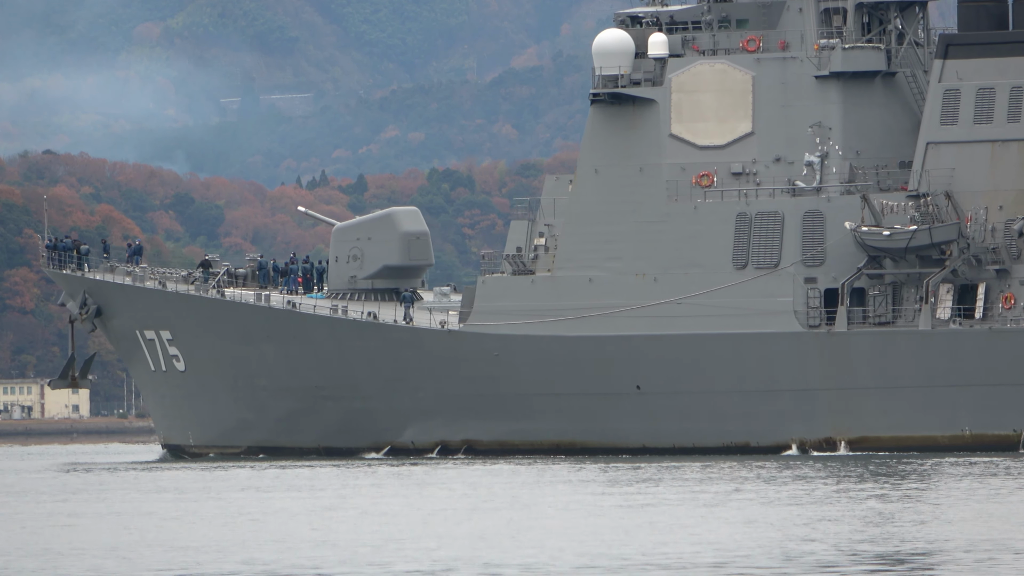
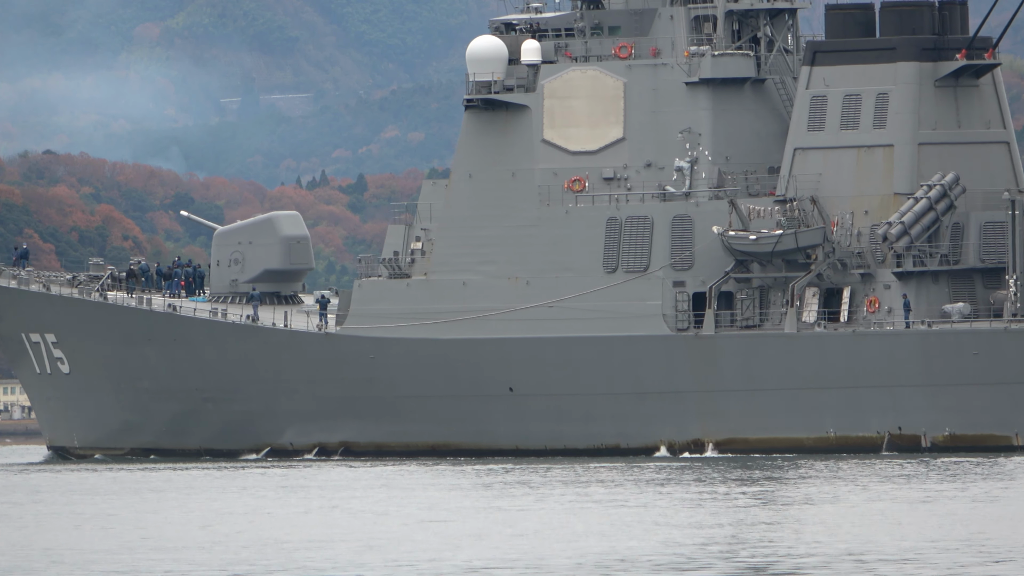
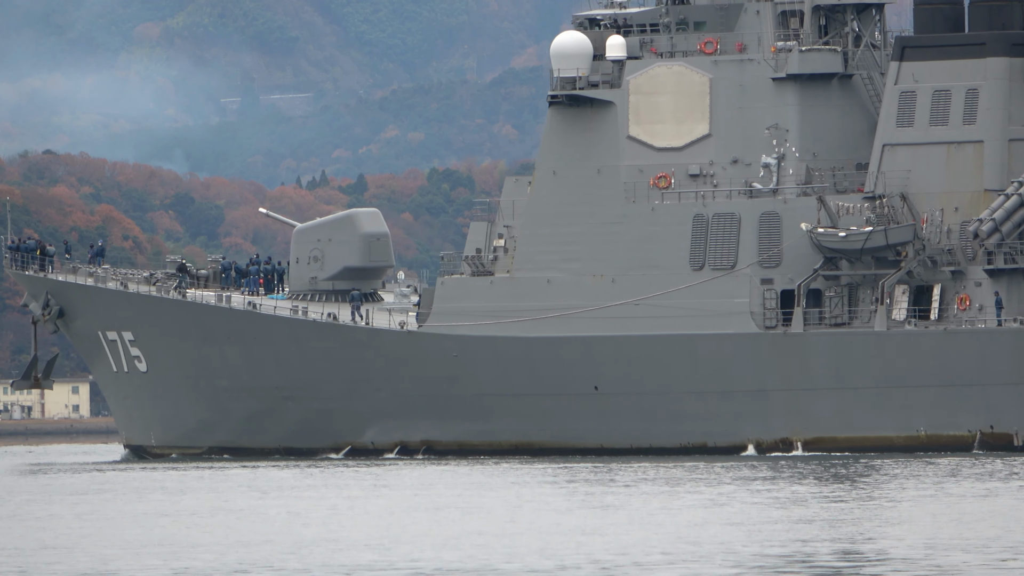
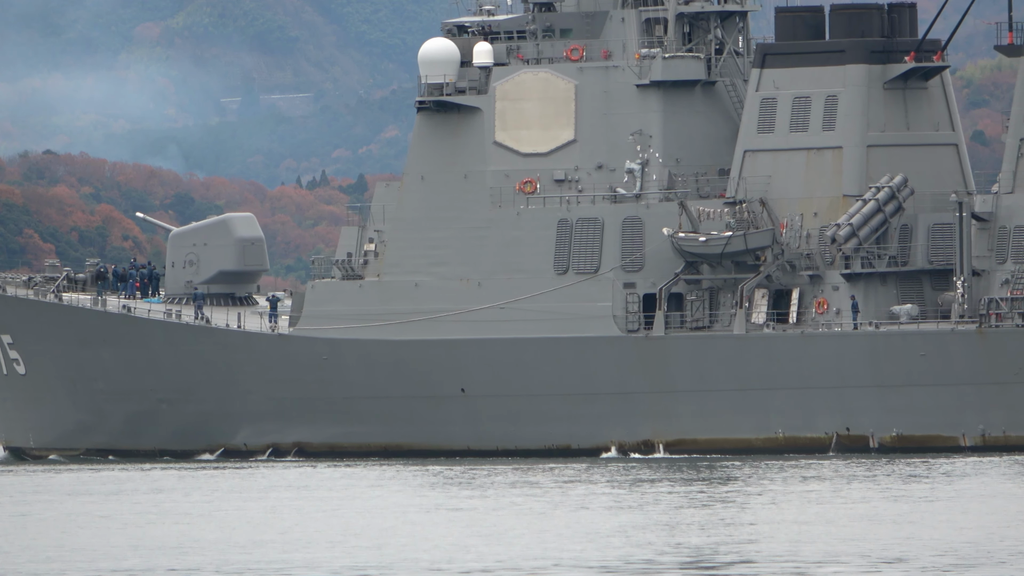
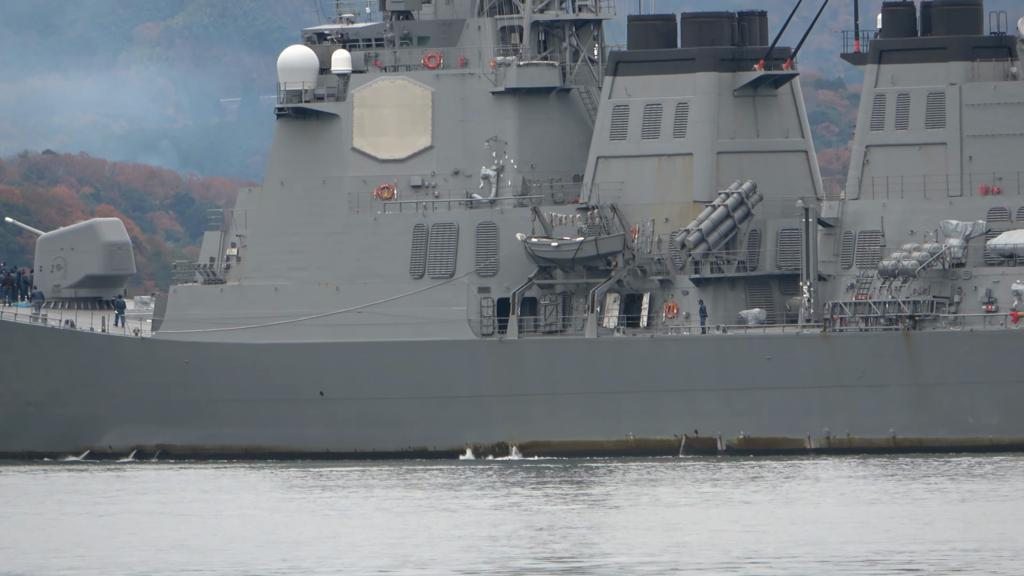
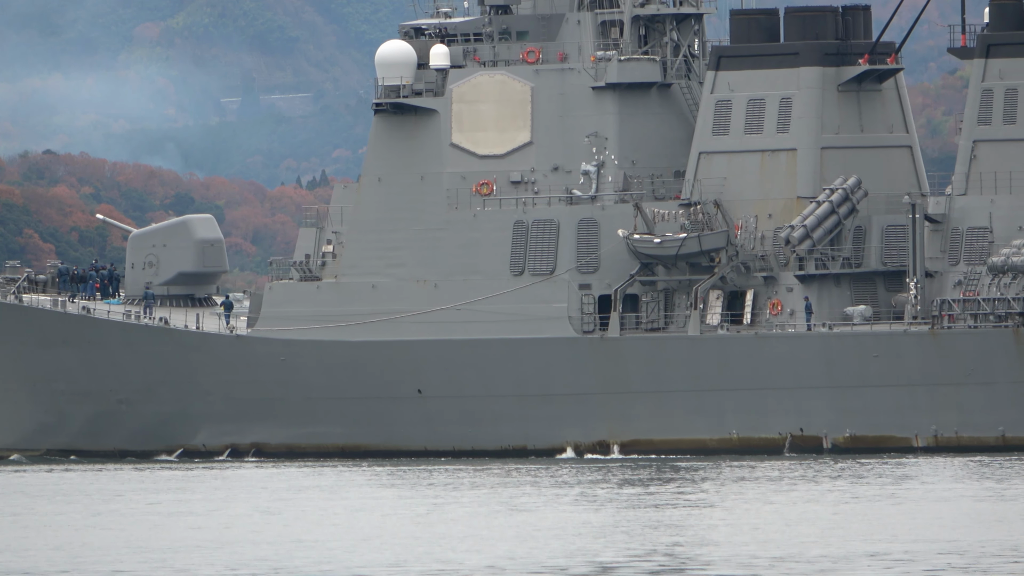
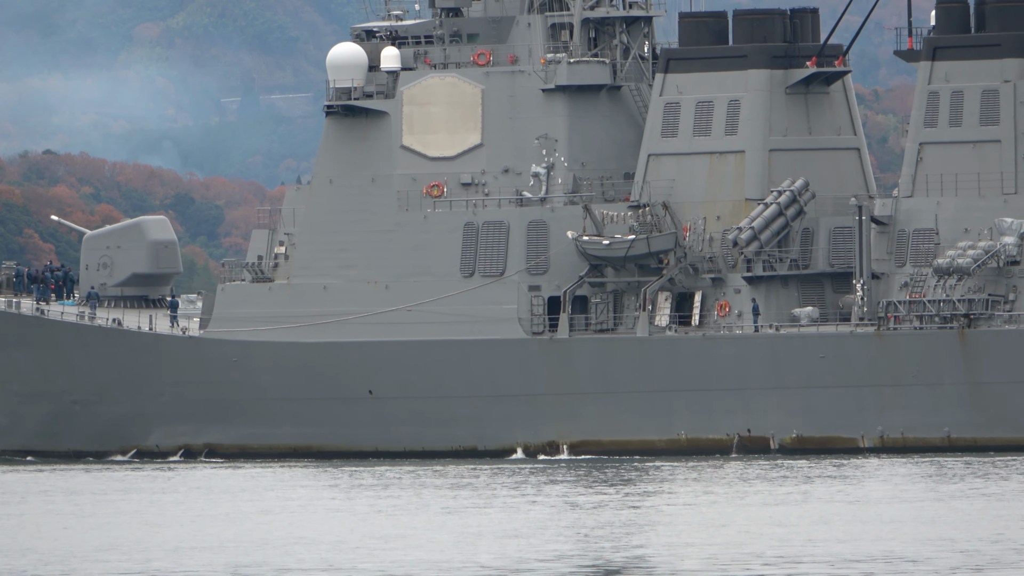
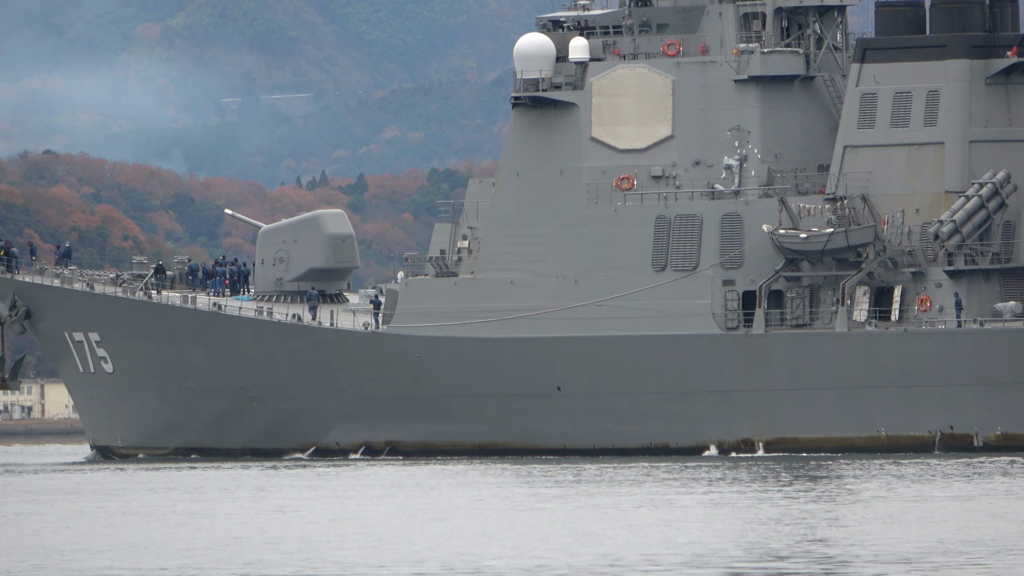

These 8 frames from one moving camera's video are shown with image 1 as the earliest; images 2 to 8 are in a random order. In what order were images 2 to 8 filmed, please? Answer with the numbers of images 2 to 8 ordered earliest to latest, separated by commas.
3, 8, 2, 4, 6, 7, 5
